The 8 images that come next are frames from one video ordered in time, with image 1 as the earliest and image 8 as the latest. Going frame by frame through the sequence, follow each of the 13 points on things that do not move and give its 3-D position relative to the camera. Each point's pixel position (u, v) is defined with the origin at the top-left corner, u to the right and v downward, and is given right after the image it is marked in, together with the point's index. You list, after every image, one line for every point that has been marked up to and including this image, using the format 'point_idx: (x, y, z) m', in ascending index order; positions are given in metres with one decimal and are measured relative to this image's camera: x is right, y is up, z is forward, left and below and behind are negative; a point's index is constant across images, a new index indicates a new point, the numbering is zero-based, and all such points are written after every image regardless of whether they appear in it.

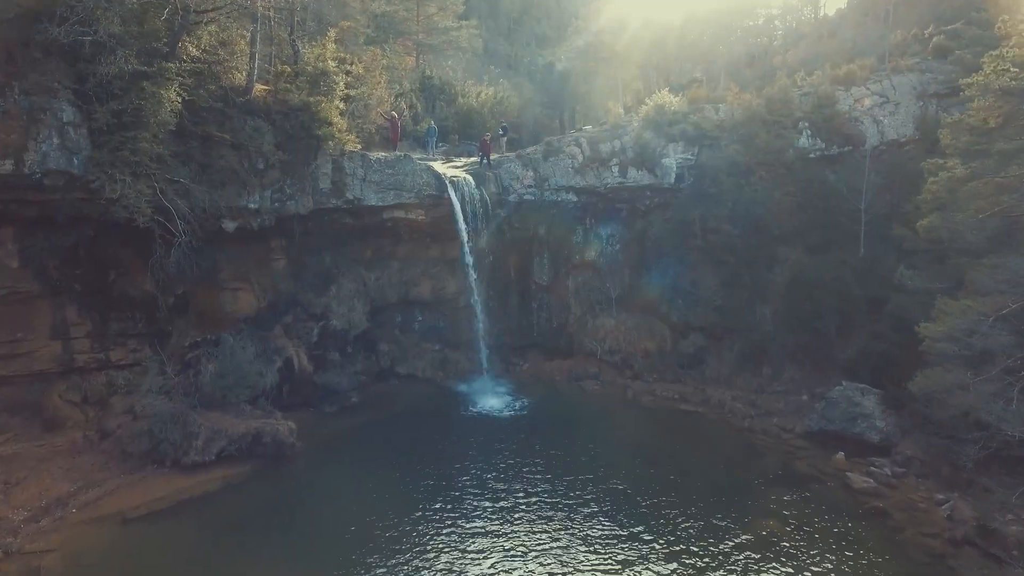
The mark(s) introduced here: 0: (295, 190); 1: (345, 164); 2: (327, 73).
0: (-5.8, +2.6, +18.9) m
1: (-4.7, +3.5, +19.8) m
2: (-5.3, +6.1, +20.3) m
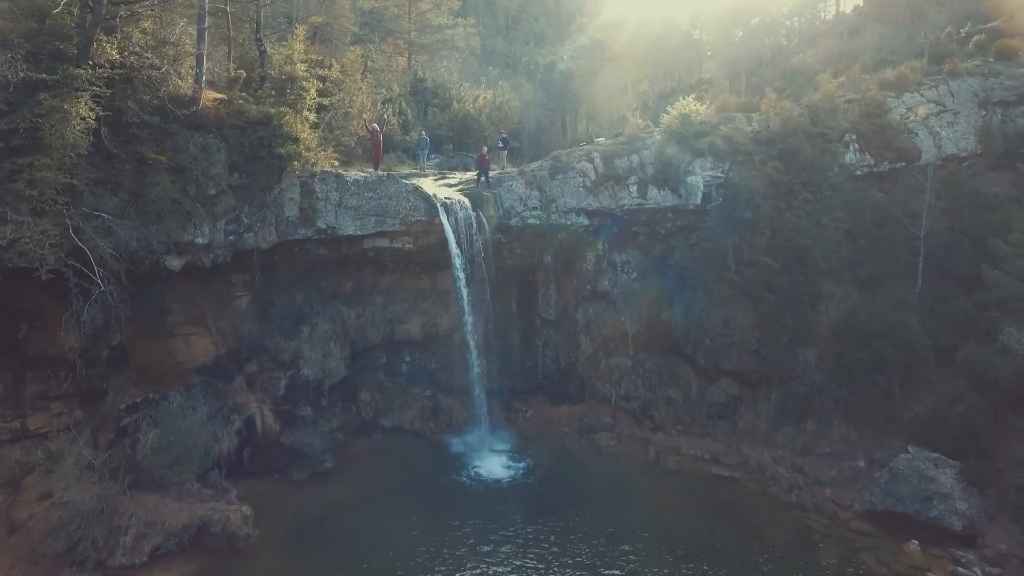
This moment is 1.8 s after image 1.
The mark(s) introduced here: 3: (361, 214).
0: (-5.7, +1.5, +15.7) m
1: (-4.6, +2.4, +16.6) m
2: (-5.2, +5.0, +17.1) m
3: (-3.7, +1.8, +17.4) m
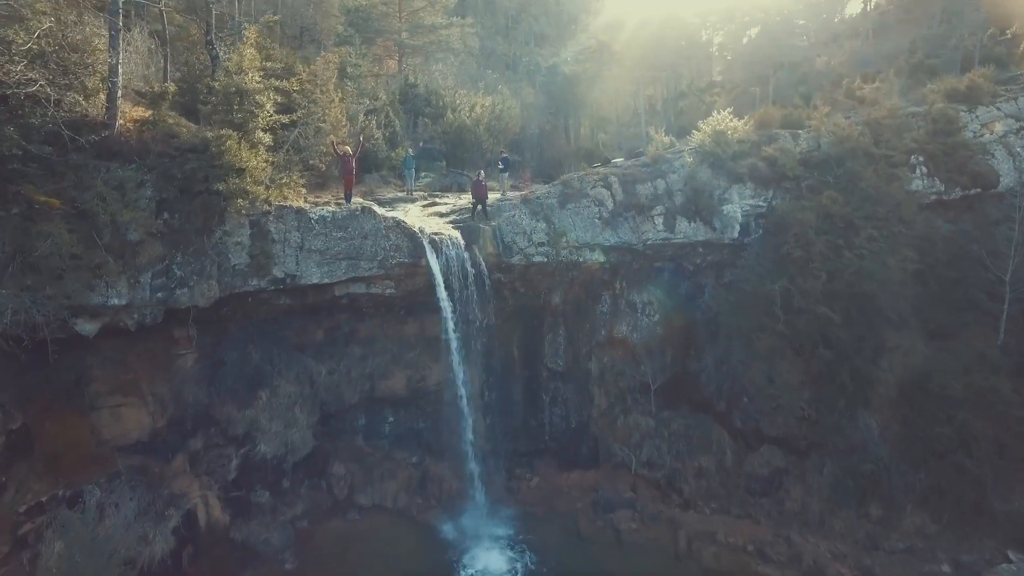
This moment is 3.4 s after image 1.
0: (-5.7, +0.3, +12.5) m
1: (-4.5, +1.1, +13.4) m
2: (-5.1, +3.8, +13.9) m
3: (-3.7, +0.6, +14.1) m
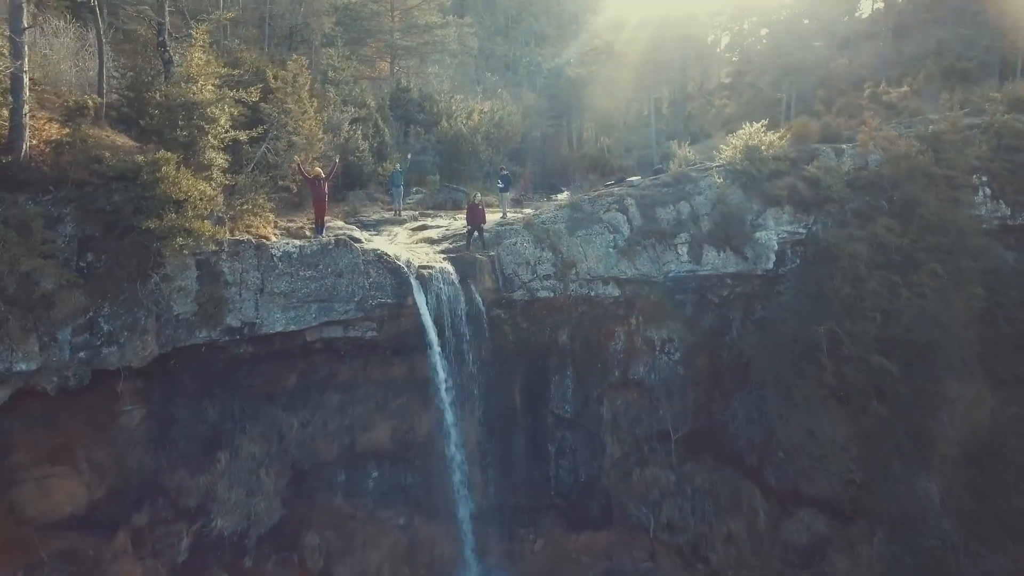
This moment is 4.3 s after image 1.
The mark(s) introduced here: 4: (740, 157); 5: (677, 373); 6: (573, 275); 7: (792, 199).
0: (-5.6, -0.6, +10.2) m
1: (-4.5, +0.3, +11.1) m
2: (-5.1, +3.0, +11.6) m
3: (-3.6, -0.2, +11.9) m
4: (+5.0, +2.8, +15.6) m
5: (+3.7, -1.9, +16.1) m
6: (+1.3, +0.3, +14.7) m
7: (+6.0, +1.9, +15.2) m
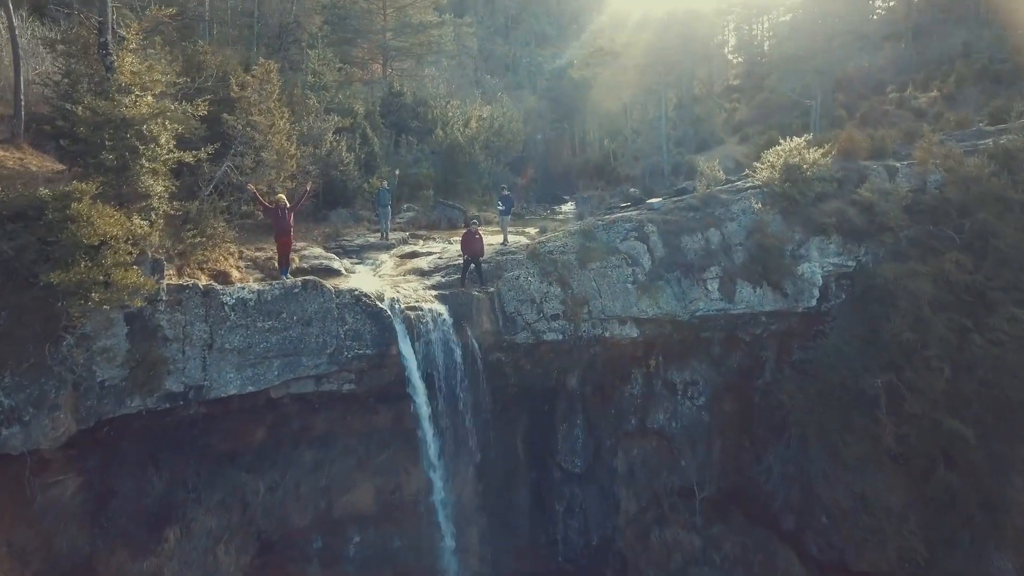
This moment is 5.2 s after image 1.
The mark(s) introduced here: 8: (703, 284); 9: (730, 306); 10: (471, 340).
0: (-5.6, -1.3, +8.2) m
1: (-4.5, -0.4, +9.1) m
2: (-5.1, +2.3, +9.5) m
3: (-3.6, -1.0, +9.8) m
4: (+5.0, +2.1, +13.5) m
5: (+3.8, -2.7, +14.0) m
6: (+1.3, -0.4, +12.6) m
7: (+6.0, +1.1, +13.1) m
8: (+3.4, +0.1, +12.9) m
9: (+3.9, -0.3, +12.8) m
10: (-0.7, -0.9, +12.3) m
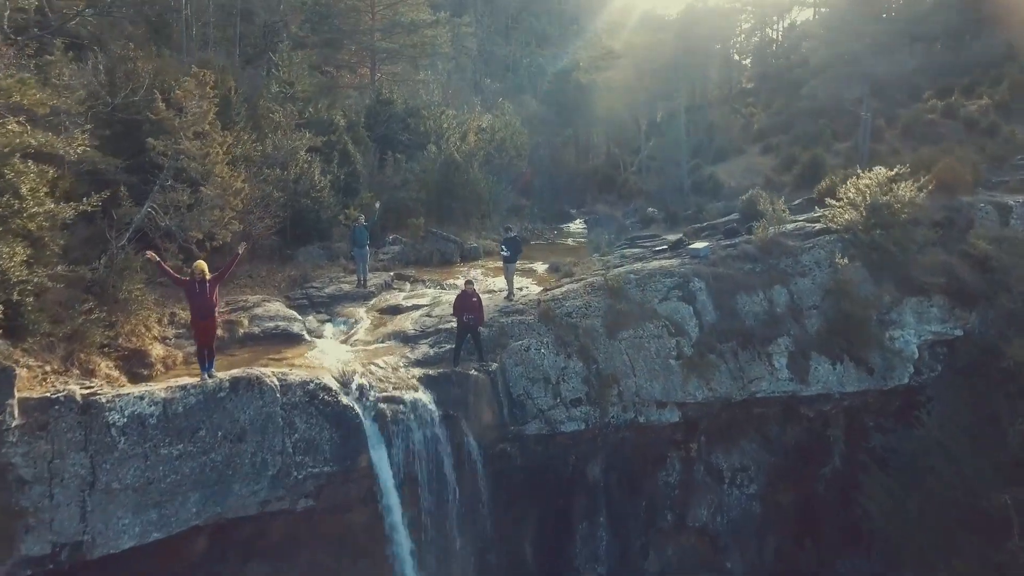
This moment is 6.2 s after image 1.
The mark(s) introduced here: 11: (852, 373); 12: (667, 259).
0: (-5.5, -2.3, +5.3) m
1: (-4.3, -1.5, +6.2) m
2: (-5.0, +1.2, +6.7) m
3: (-3.5, -2.0, +6.9) m
4: (+5.2, +1.1, +10.7) m
5: (+3.9, -3.7, +11.2) m
6: (+1.5, -1.5, +9.8) m
7: (+6.1, +0.1, +10.3) m
8: (+3.6, -1.0, +10.0) m
9: (+4.0, -1.4, +9.9) m
10: (-0.6, -2.0, +9.4) m
11: (+4.9, -1.2, +10.0) m
12: (+2.5, +0.5, +11.3) m
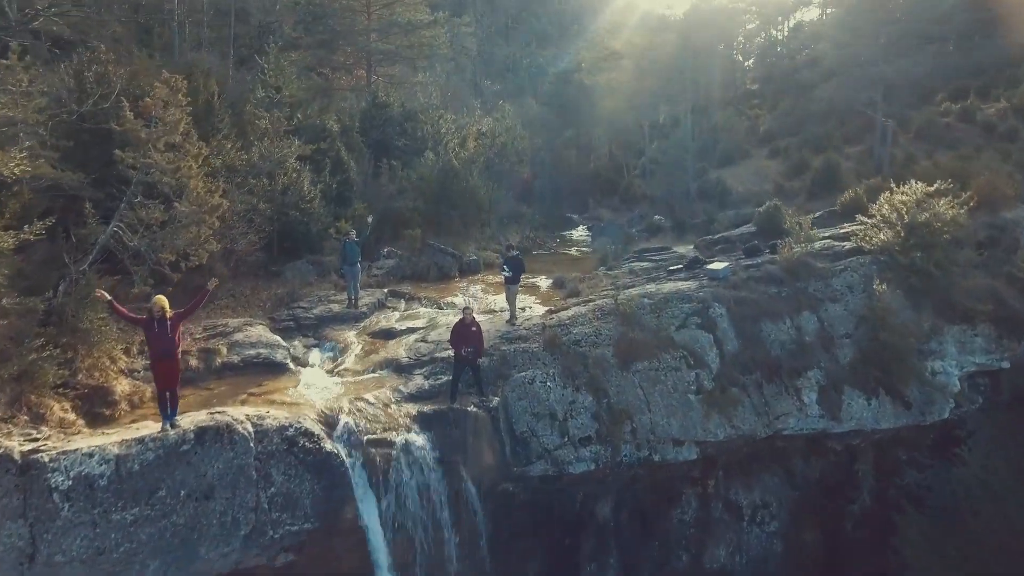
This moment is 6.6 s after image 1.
0: (-5.4, -2.7, +4.4) m
1: (-4.3, -1.8, +5.3) m
2: (-4.9, +0.9, +5.8) m
3: (-3.4, -2.3, +6.1) m
4: (+5.2, +0.7, +9.8) m
5: (+3.9, -4.1, +10.3) m
6: (+1.5, -1.8, +8.9) m
7: (+6.2, -0.3, +9.4) m
8: (+3.6, -1.3, +9.1) m
9: (+4.1, -1.7, +9.1) m
10: (-0.5, -2.3, +8.5) m
11: (+4.9, -1.5, +9.1) m
12: (+2.5, +0.2, +10.4) m
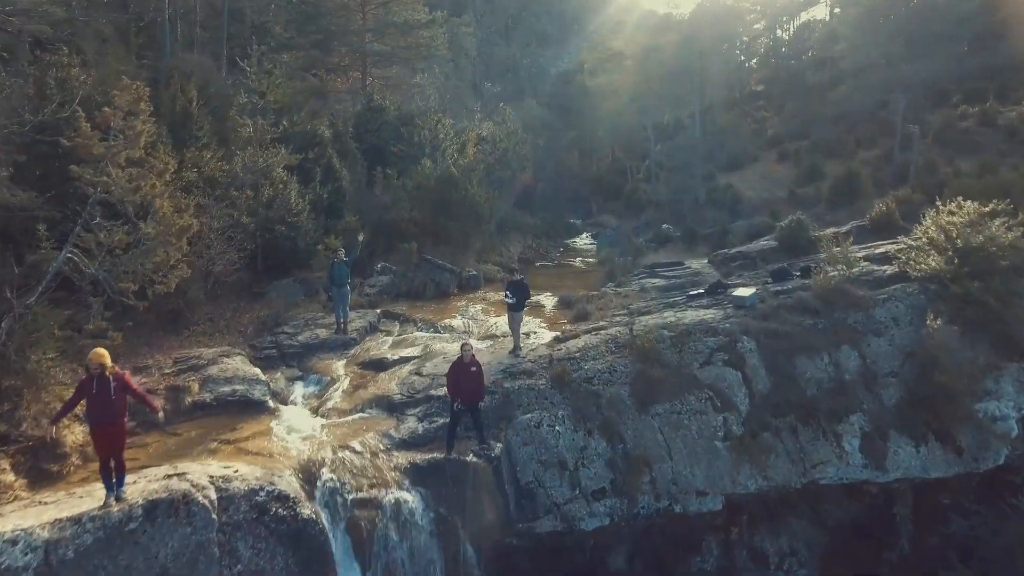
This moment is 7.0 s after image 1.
0: (-5.4, -3.1, +3.4) m
1: (-4.3, -2.2, +4.3) m
2: (-4.9, +0.5, +4.8) m
3: (-3.4, -2.7, +5.1) m
4: (+5.2, +0.3, +8.8) m
5: (+4.0, -4.4, +9.3) m
6: (+1.5, -2.2, +7.9) m
7: (+6.2, -0.6, +8.4) m
8: (+3.6, -1.7, +8.1) m
9: (+4.1, -2.1, +8.1) m
10: (-0.5, -2.7, +7.5) m
11: (+4.9, -1.9, +8.1) m
12: (+2.5, -0.2, +9.4) m
